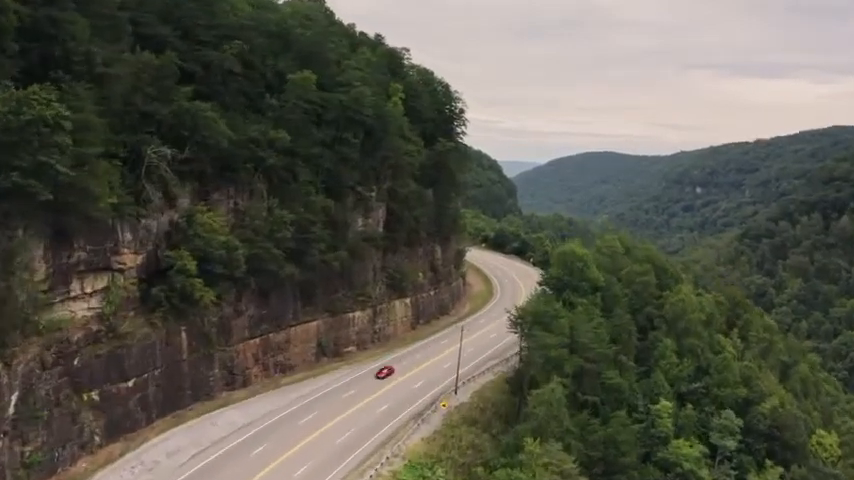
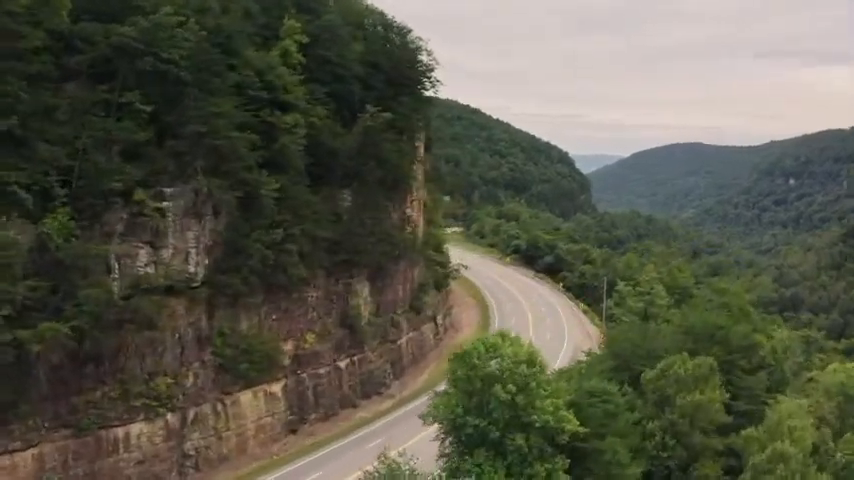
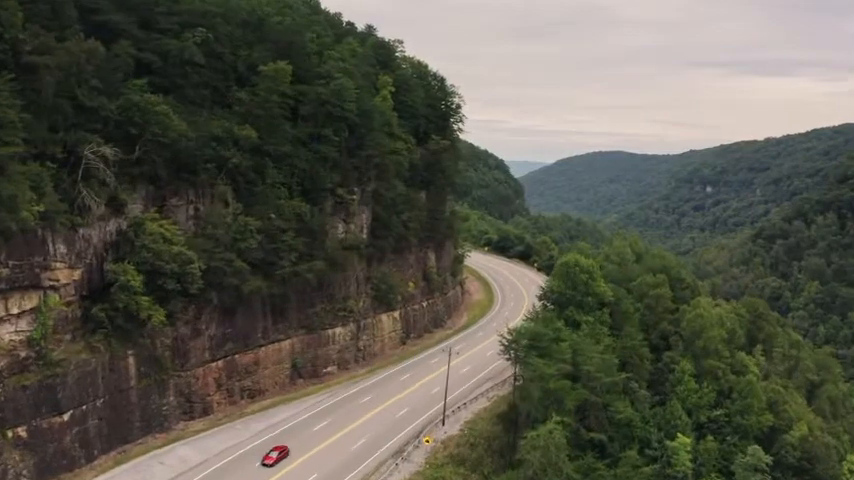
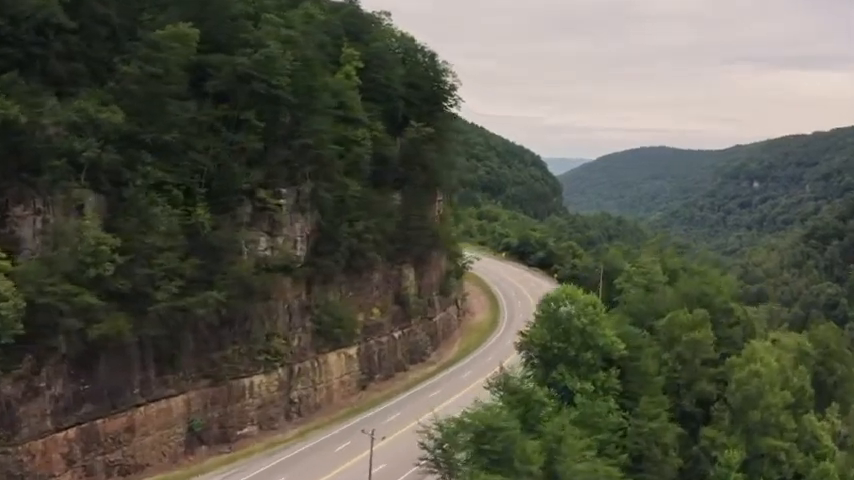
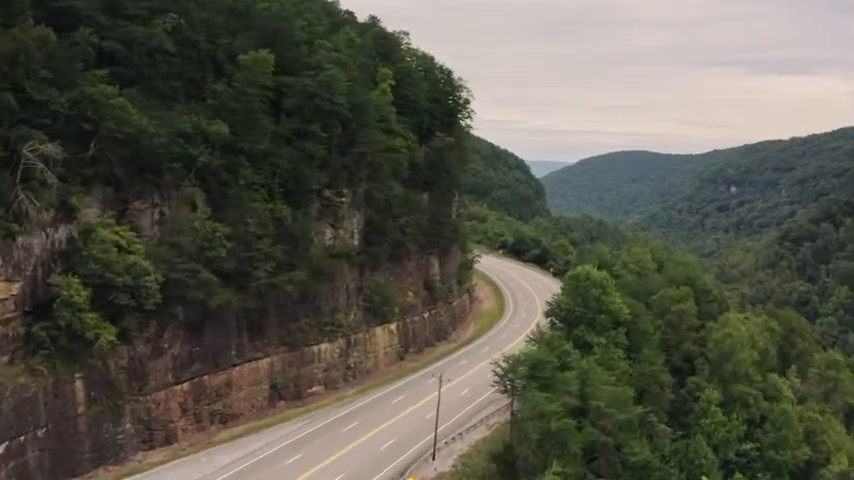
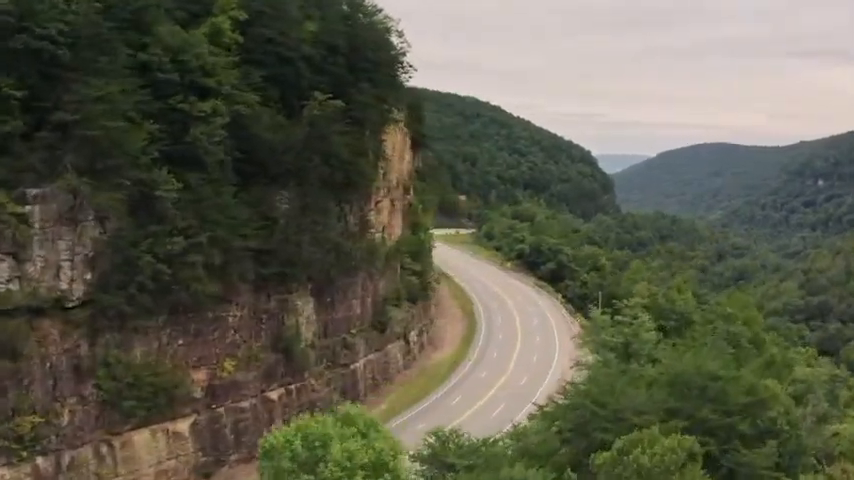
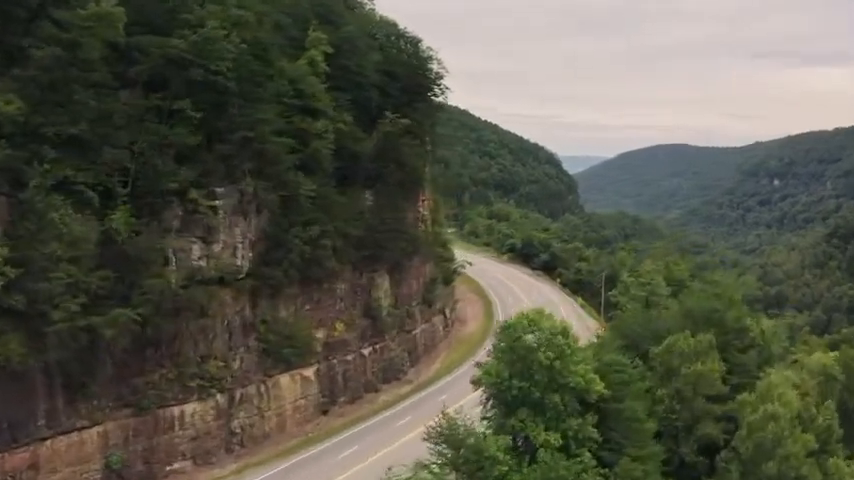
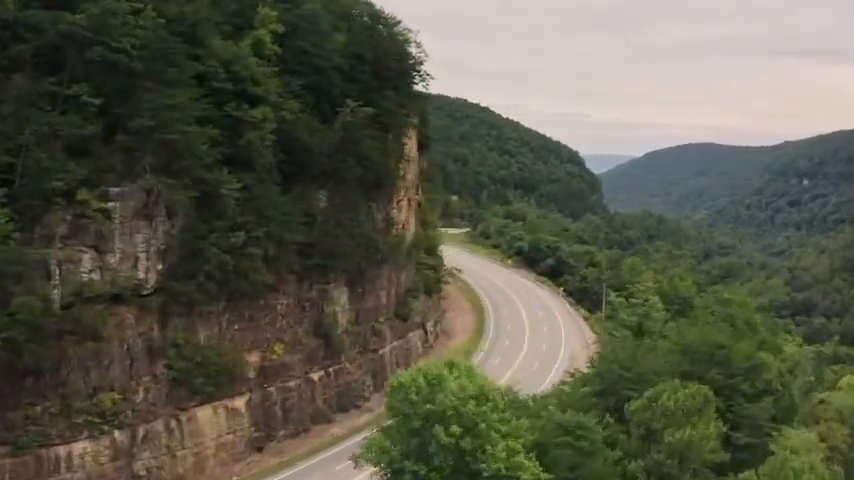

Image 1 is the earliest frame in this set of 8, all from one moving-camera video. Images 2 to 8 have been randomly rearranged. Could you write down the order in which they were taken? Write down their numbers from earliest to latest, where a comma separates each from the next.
3, 5, 4, 7, 2, 8, 6
